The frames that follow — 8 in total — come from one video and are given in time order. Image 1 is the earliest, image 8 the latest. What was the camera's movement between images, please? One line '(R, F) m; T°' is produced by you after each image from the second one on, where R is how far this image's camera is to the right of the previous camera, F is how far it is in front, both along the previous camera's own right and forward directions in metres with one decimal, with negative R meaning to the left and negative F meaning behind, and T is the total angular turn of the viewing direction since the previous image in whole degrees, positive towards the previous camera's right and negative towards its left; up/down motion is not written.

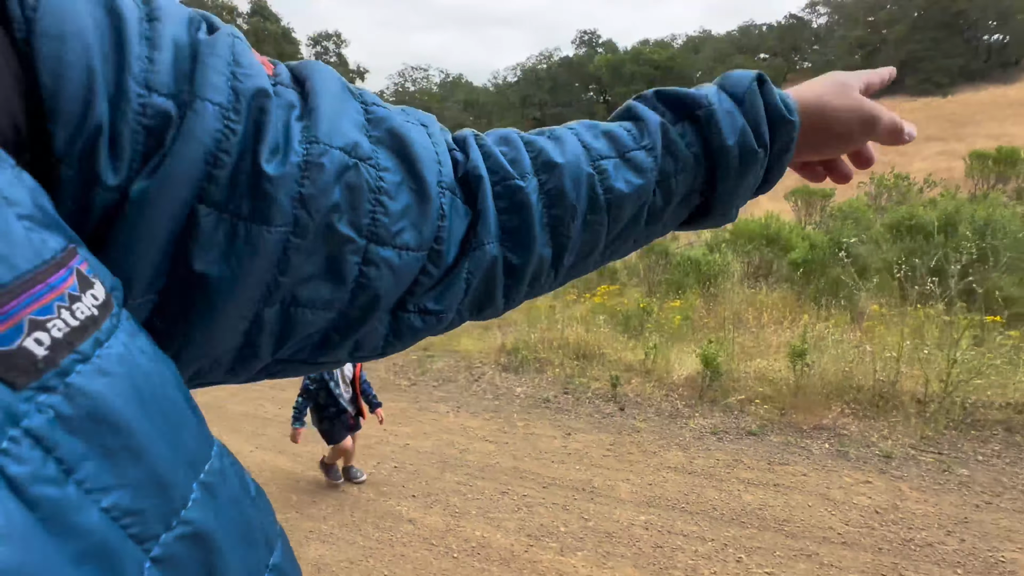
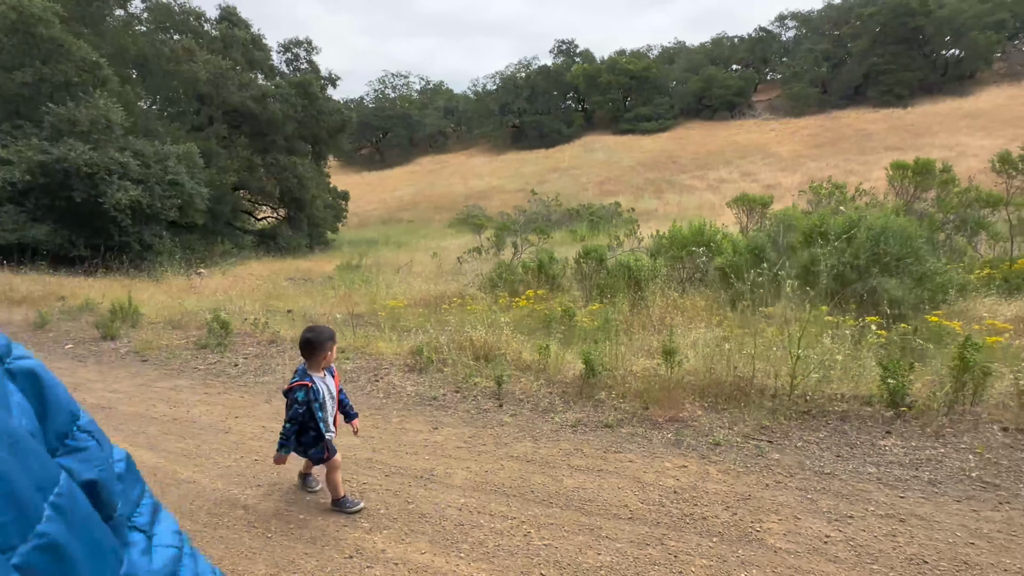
(+1.0, -0.3) m; +2°
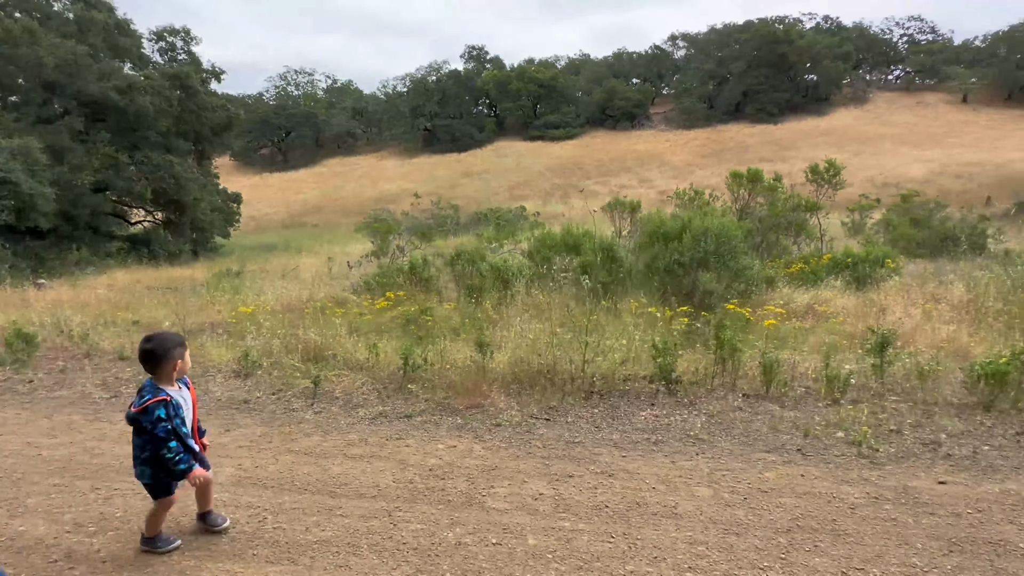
(+1.2, -0.3) m; +10°
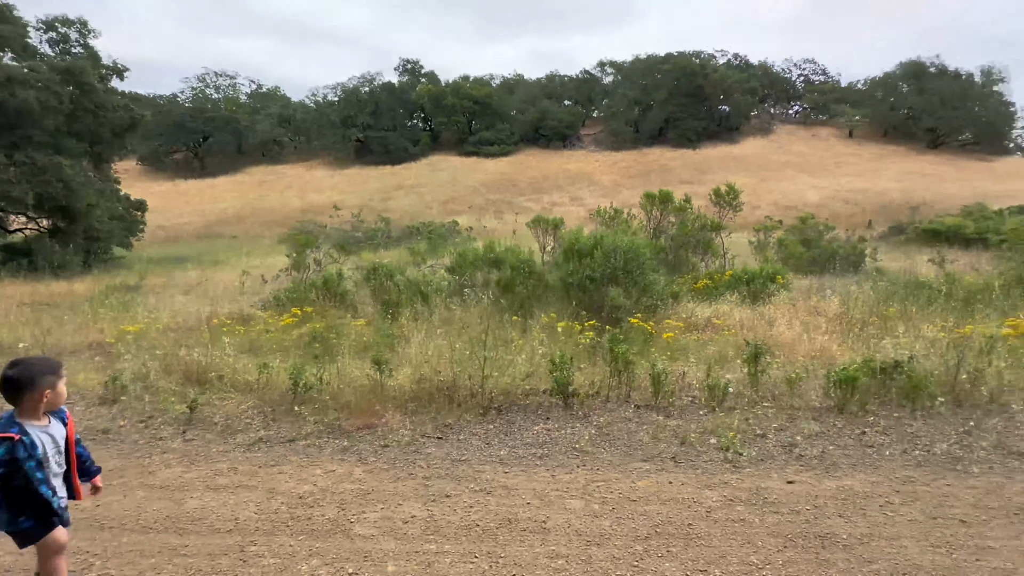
(+0.4, 0.0) m; +8°
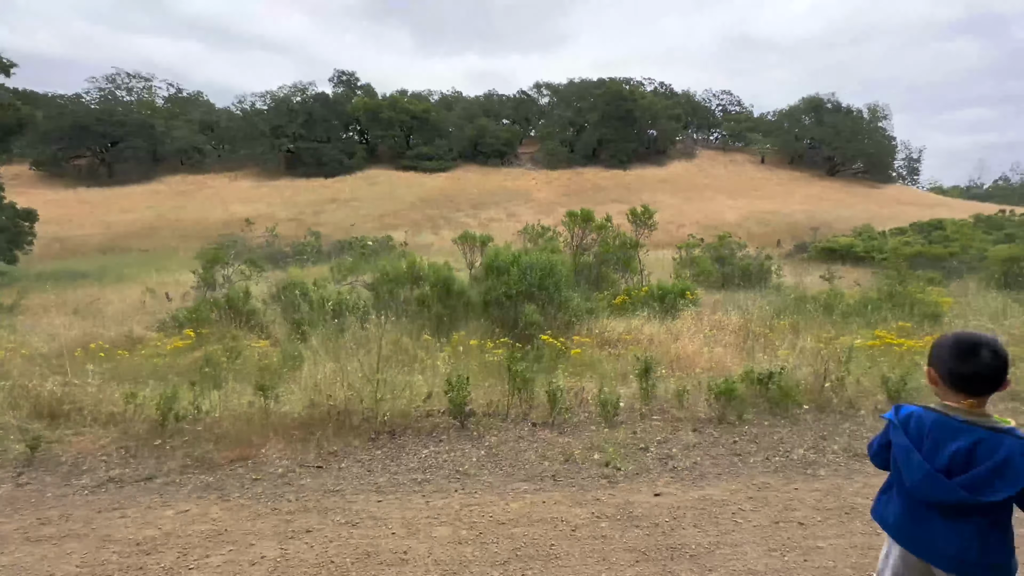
(+0.5, 0.0) m; +7°
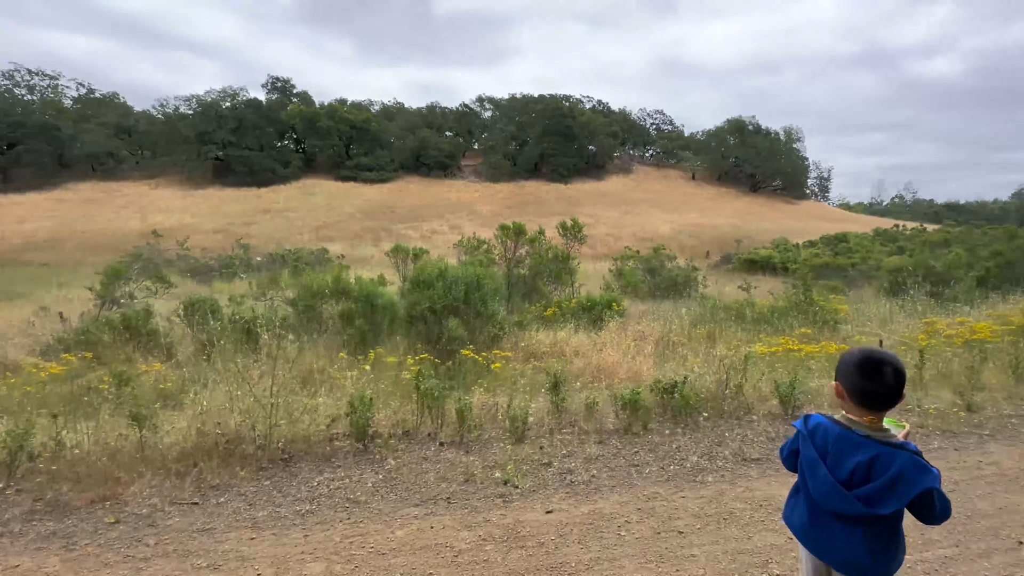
(+0.5, 0.0) m; +7°
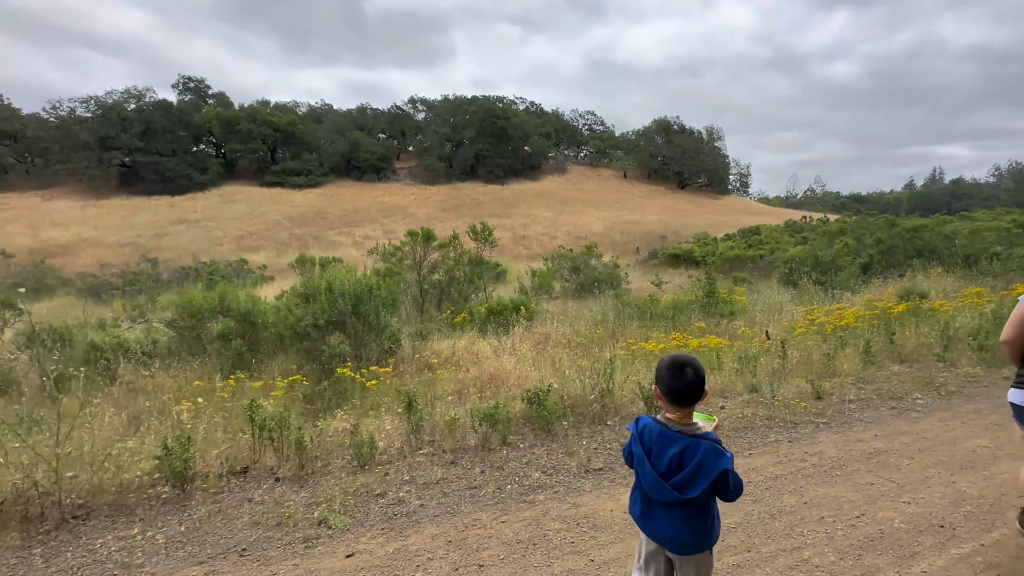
(+1.1, +0.2) m; +7°
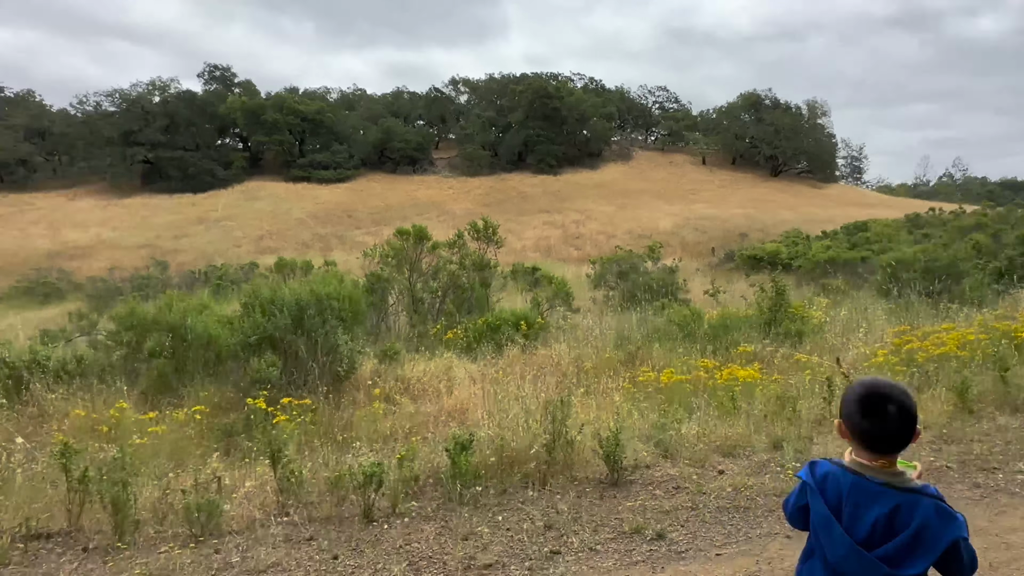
(+1.5, +1.2) m; -10°
